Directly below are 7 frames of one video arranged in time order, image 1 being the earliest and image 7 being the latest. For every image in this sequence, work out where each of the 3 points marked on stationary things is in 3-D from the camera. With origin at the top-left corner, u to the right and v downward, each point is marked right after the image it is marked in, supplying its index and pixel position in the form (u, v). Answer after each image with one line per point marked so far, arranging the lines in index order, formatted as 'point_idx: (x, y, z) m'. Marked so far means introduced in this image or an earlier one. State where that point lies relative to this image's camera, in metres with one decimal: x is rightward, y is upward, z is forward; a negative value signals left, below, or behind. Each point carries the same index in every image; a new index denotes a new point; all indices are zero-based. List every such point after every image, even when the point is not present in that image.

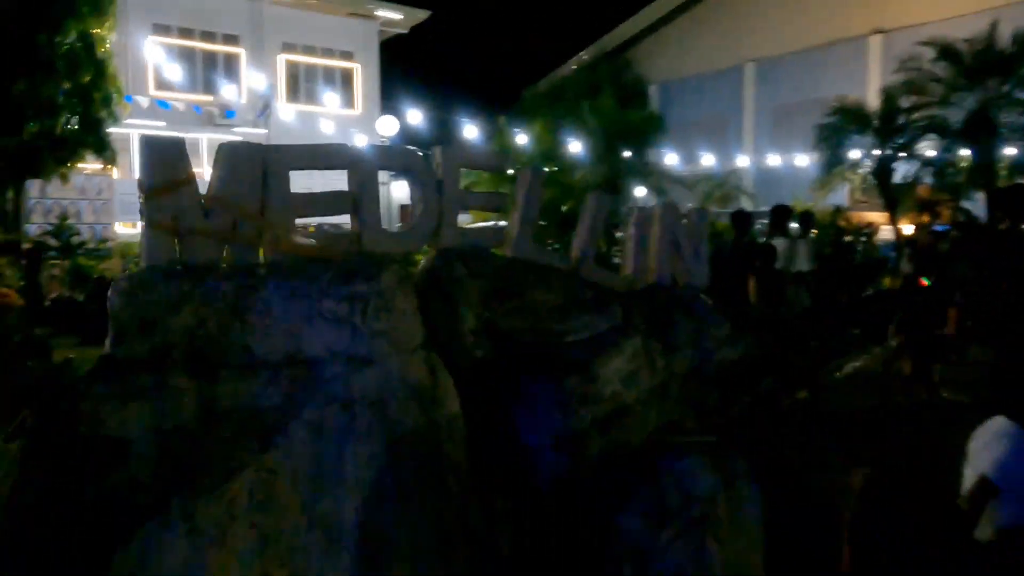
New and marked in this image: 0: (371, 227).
0: (-1.2, +0.5, +6.5) m
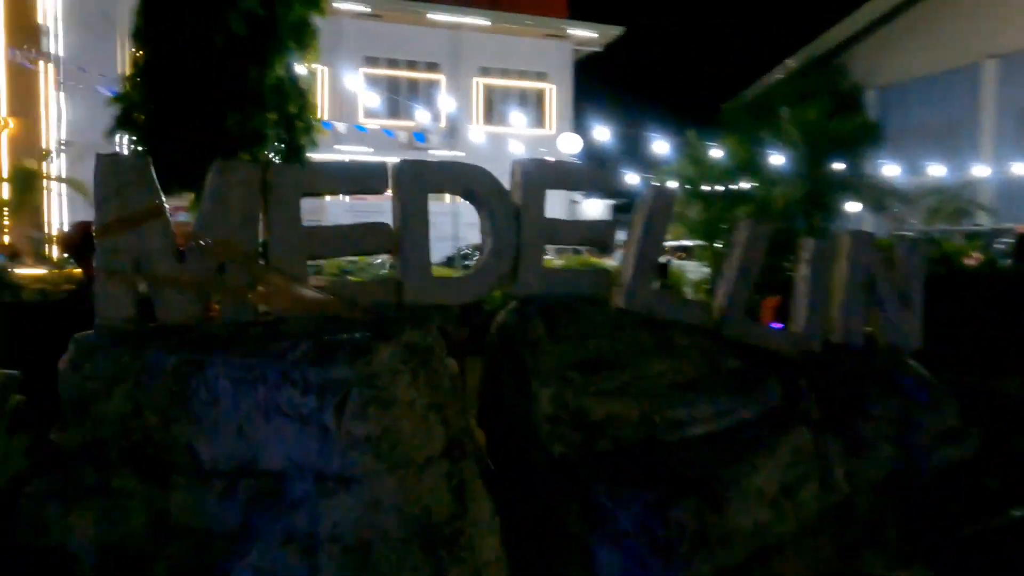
0: (-0.7, +0.1, +4.8) m
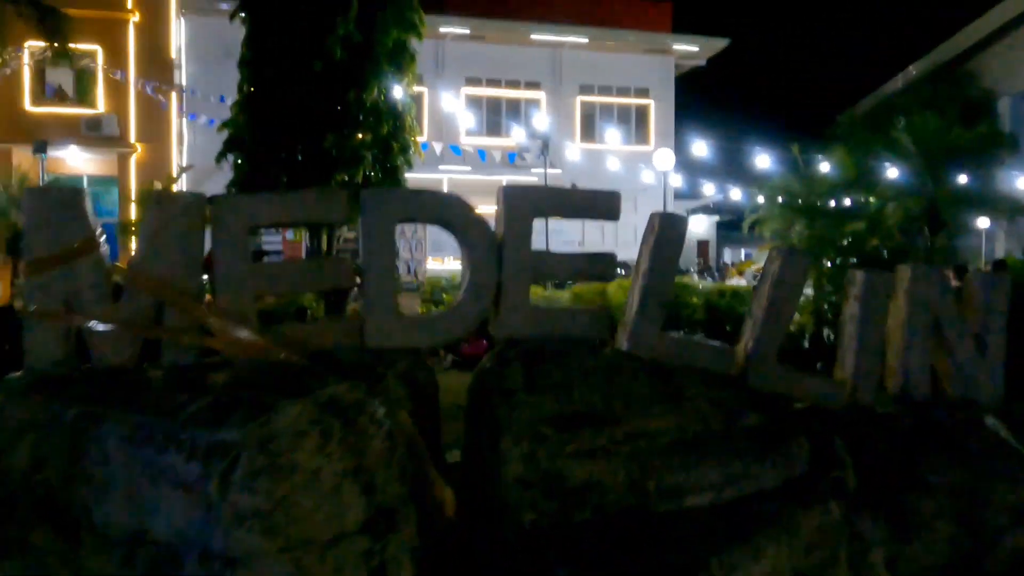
0: (-0.8, -0.1, +4.4) m
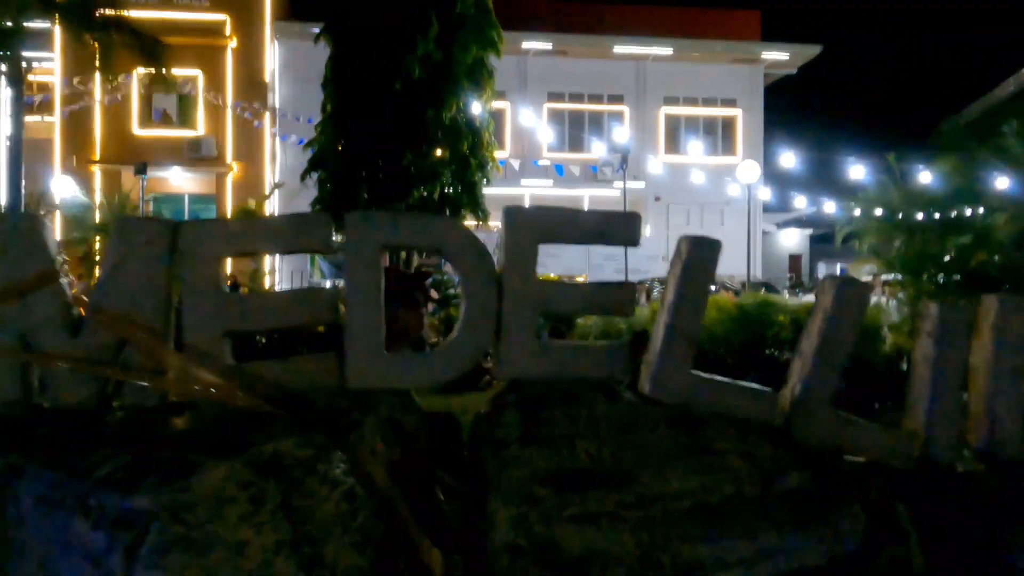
0: (-0.8, -0.3, +3.9) m
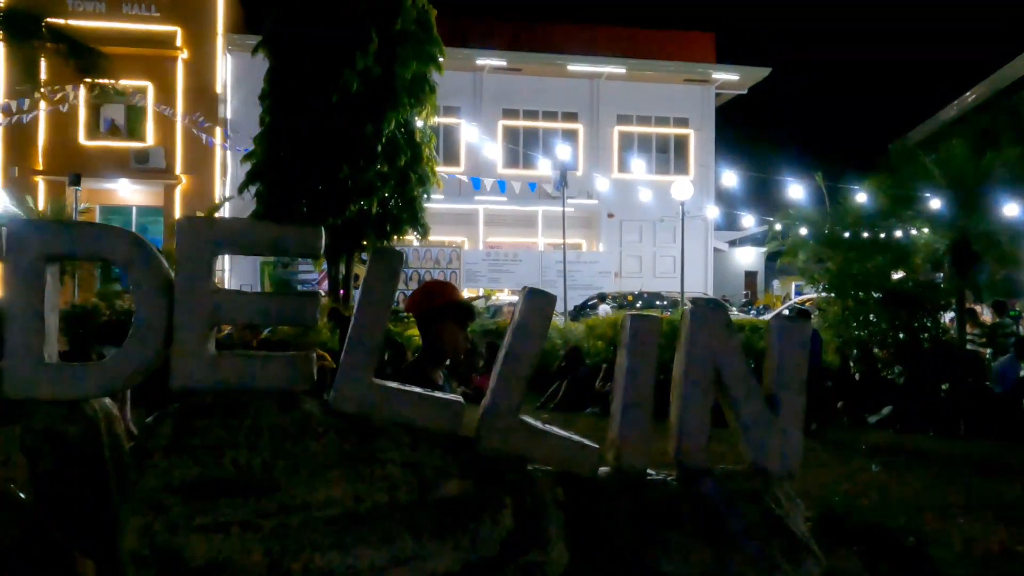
0: (-2.6, -0.4, +3.9) m
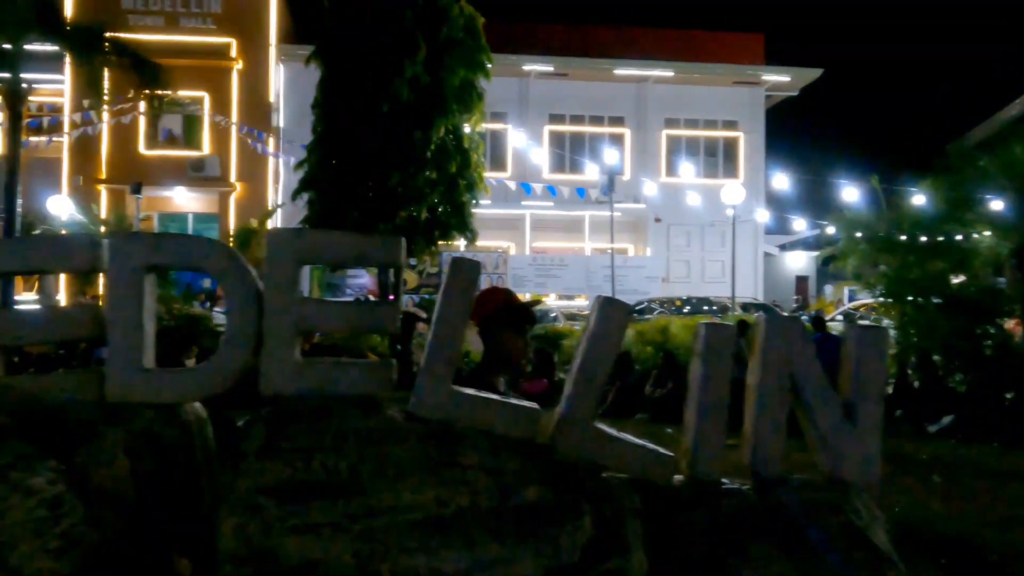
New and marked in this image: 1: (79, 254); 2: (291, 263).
0: (-2.2, -0.4, +4.1) m
1: (-2.4, +0.2, +4.1) m
2: (-1.2, +0.1, +4.2) m
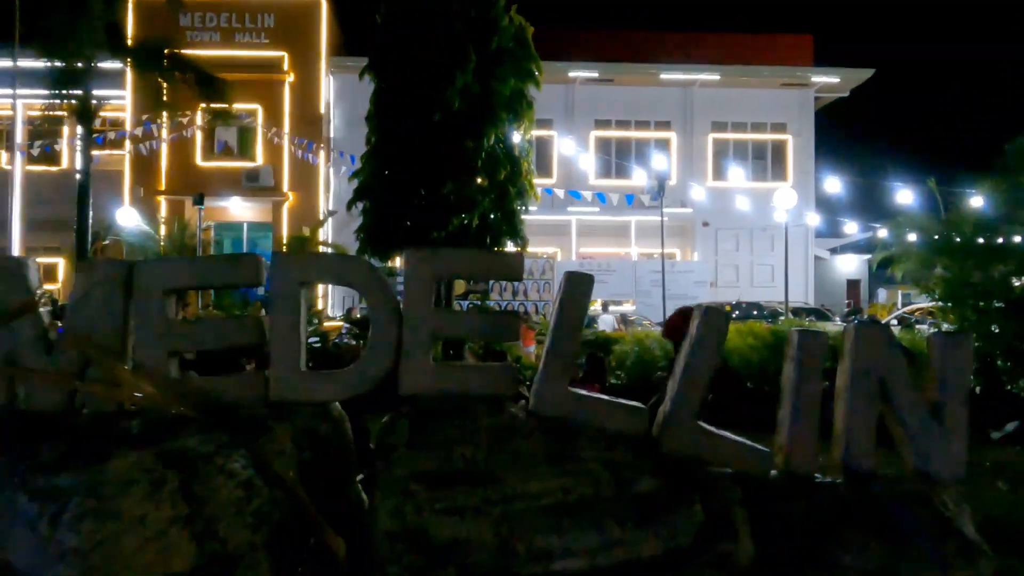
0: (-1.5, -0.5, +4.7) m
1: (-1.7, +0.1, +4.7) m
2: (-0.5, +0.1, +4.8) m
